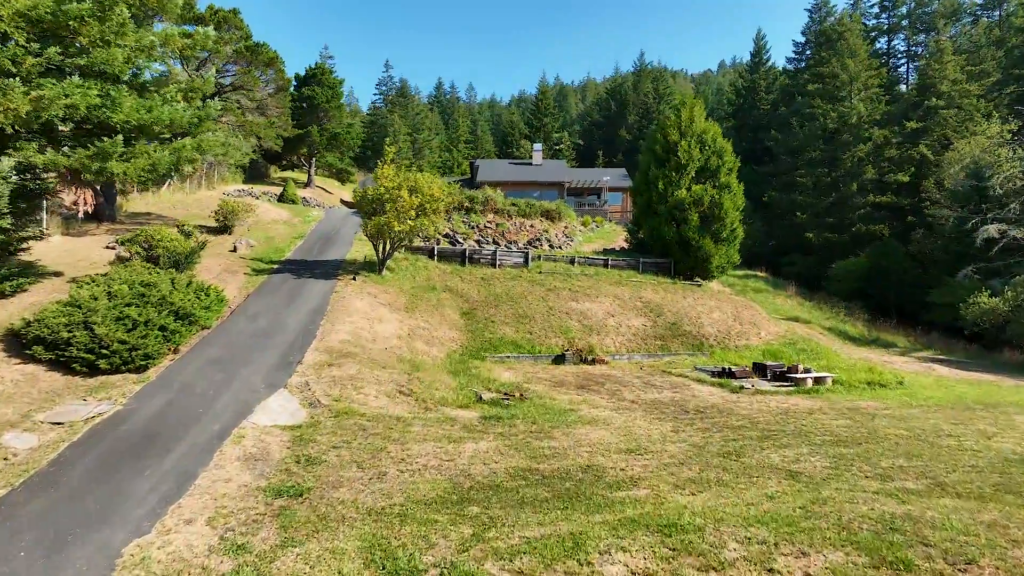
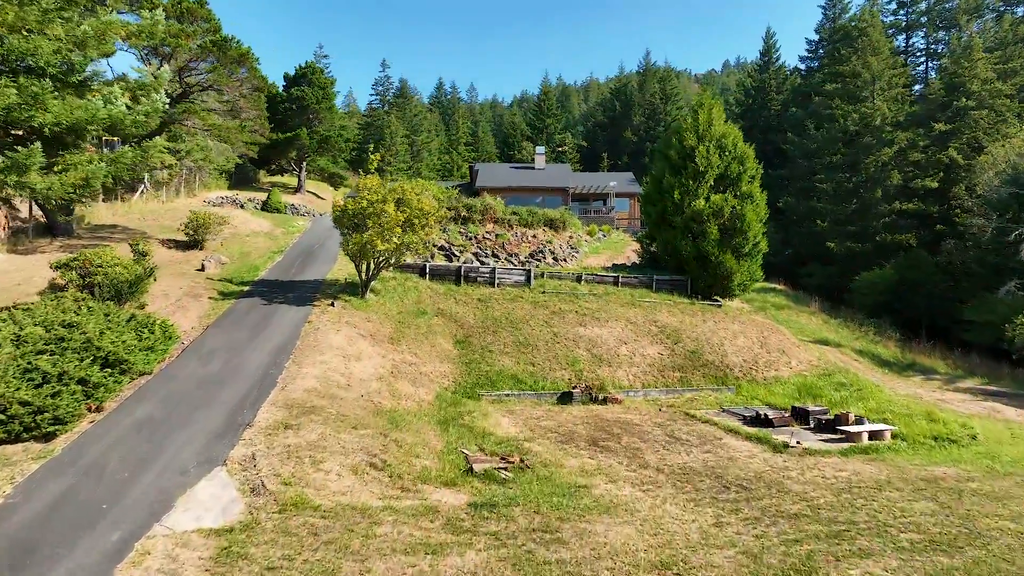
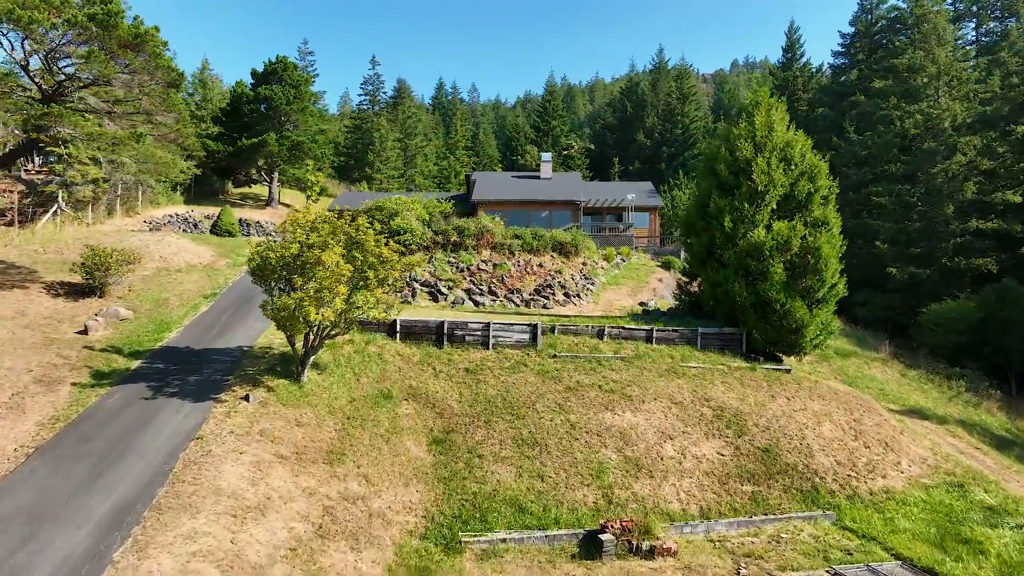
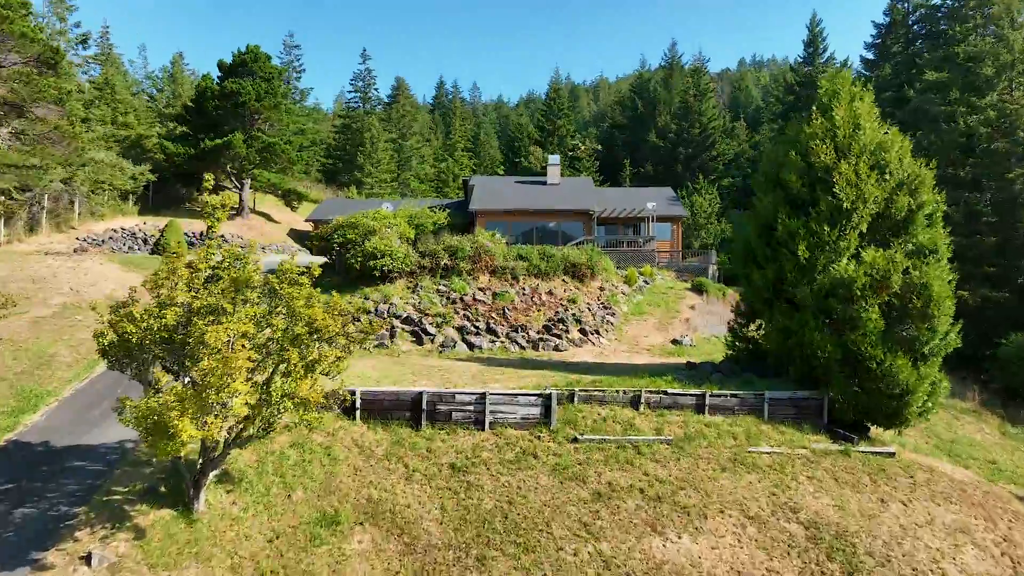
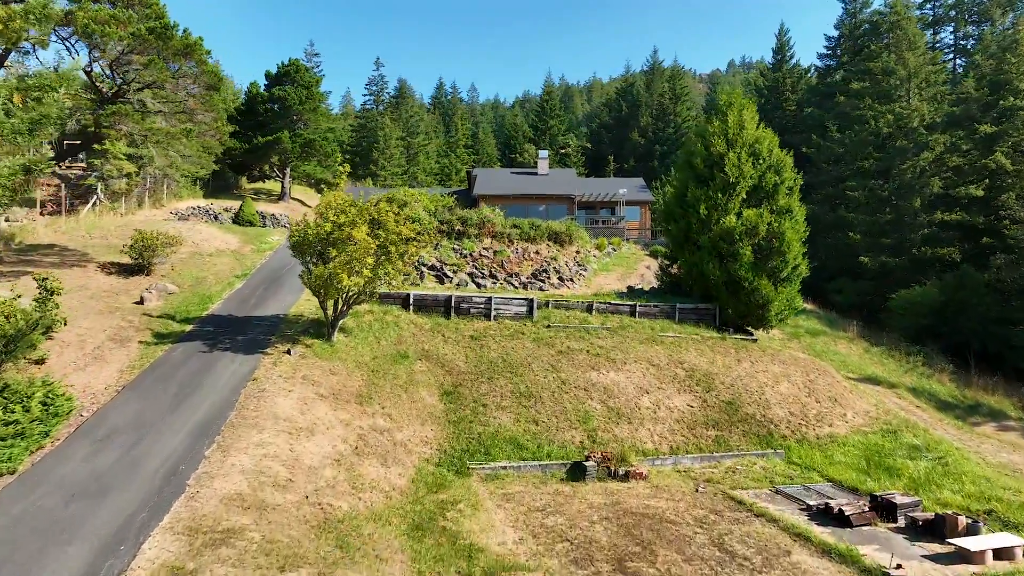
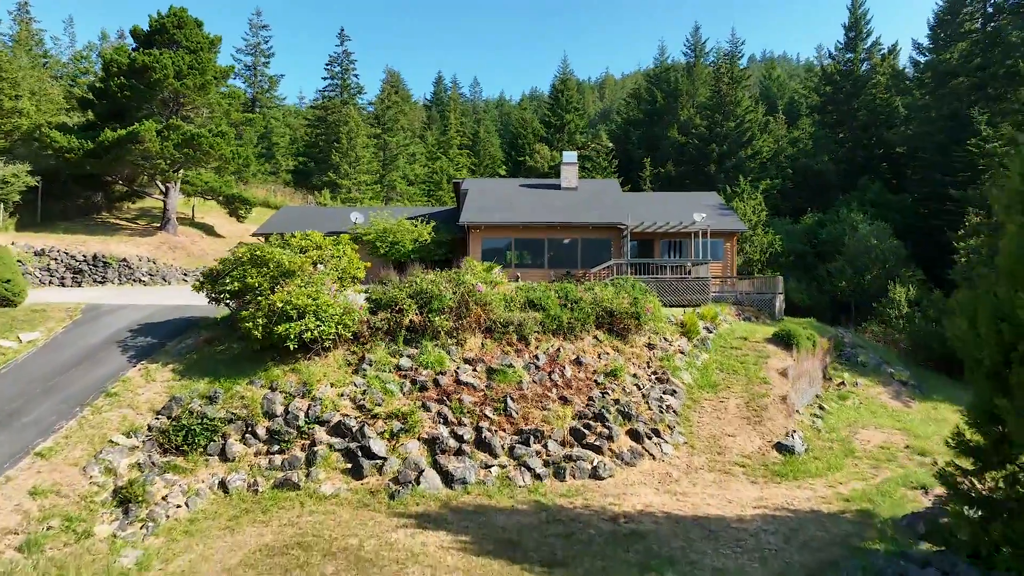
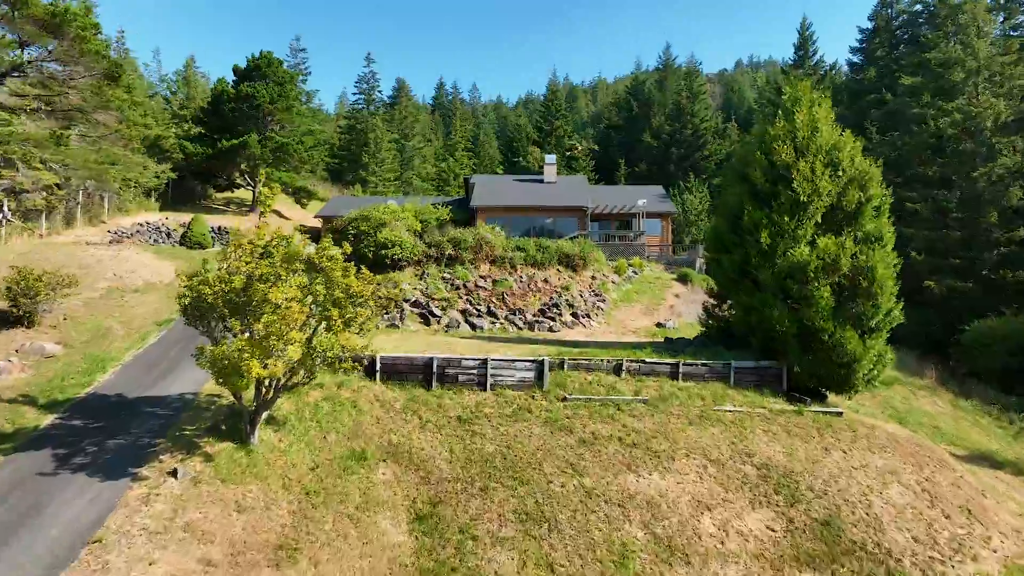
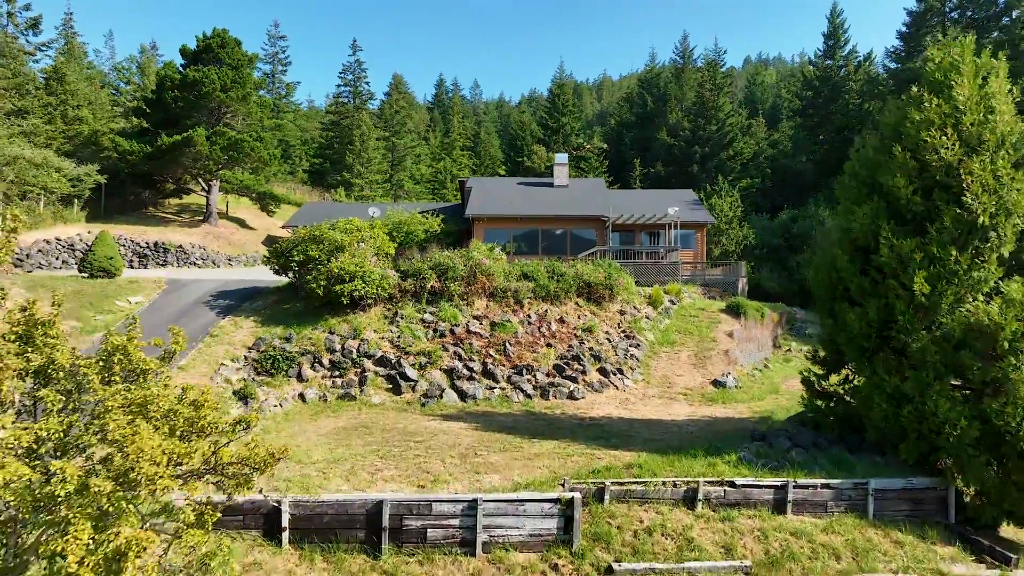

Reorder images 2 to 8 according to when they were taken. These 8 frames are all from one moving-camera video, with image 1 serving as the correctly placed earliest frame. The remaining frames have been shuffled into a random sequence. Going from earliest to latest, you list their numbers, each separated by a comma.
2, 5, 3, 7, 4, 8, 6
